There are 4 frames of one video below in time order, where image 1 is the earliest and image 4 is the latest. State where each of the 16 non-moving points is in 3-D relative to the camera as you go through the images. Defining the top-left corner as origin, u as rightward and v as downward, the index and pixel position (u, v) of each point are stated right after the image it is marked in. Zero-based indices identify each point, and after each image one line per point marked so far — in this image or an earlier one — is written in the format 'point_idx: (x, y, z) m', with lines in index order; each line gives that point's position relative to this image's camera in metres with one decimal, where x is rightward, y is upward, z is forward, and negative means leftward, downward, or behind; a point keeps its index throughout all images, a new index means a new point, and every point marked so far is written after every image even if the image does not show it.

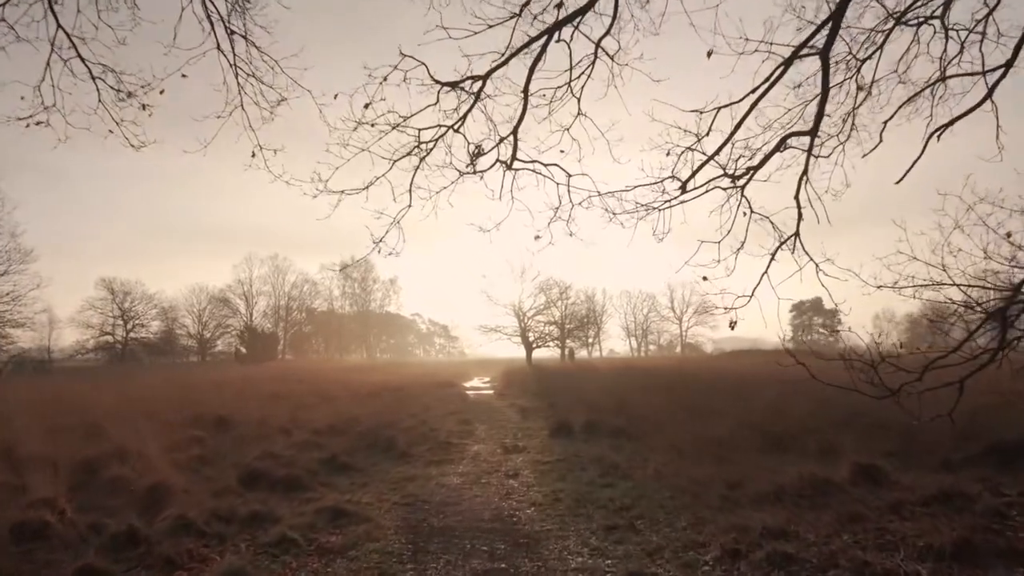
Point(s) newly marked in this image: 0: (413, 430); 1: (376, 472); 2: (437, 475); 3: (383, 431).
0: (-2.8, -4.0, +17.4) m
1: (-2.7, -3.6, +12.1) m
2: (-1.5, -3.7, +12.2) m
3: (-3.4, -3.7, +16.2) m
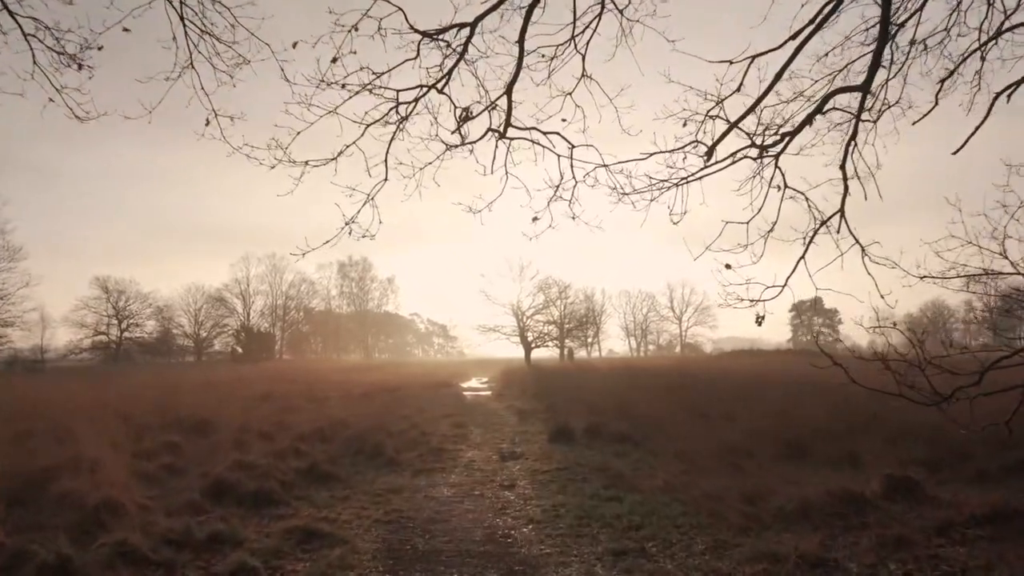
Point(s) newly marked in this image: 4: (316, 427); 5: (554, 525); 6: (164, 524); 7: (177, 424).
0: (-2.9, -3.9, +16.4) m
1: (-2.7, -3.5, +11.1) m
2: (-1.6, -3.6, +11.2) m
3: (-3.5, -3.6, +15.2) m
4: (-5.3, -3.8, +16.7) m
5: (+0.6, -3.3, +8.6) m
6: (-4.2, -2.8, +7.5) m
7: (-9.3, -3.8, +17.1) m
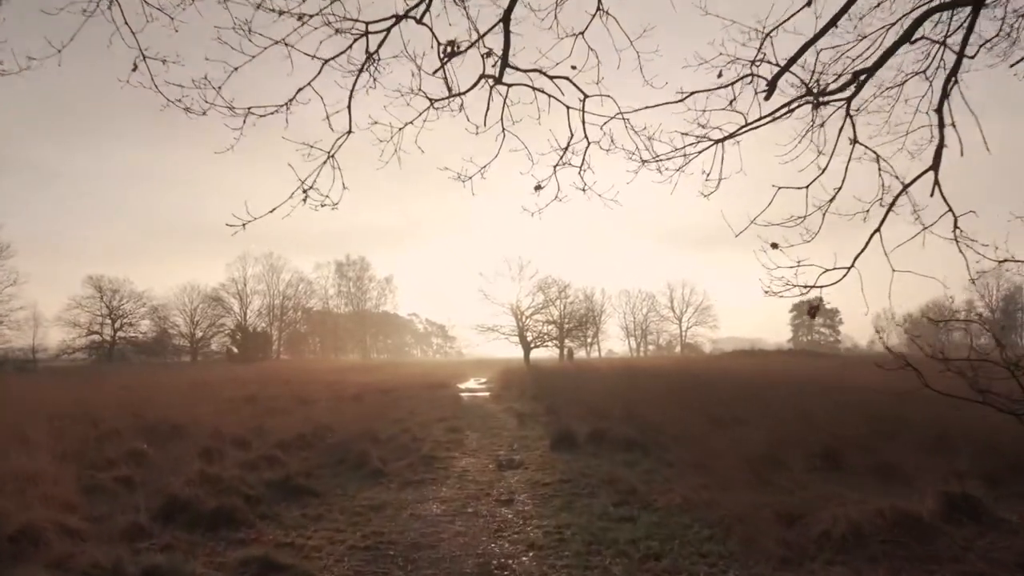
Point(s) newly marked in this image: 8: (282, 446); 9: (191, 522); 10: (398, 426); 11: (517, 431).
0: (-2.9, -3.7, +15.1) m
1: (-2.8, -3.4, +9.9) m
2: (-1.6, -3.4, +9.9) m
3: (-3.5, -3.5, +13.9) m
4: (-5.3, -3.6, +15.4) m
5: (+0.5, -3.1, +7.3) m
6: (-4.2, -2.7, +6.2) m
7: (-9.3, -3.6, +15.9) m
8: (-5.3, -3.6, +14.3) m
9: (-4.2, -3.0, +8.0) m
10: (-3.3, -4.0, +17.8) m
11: (+0.2, -4.2, +18.3) m
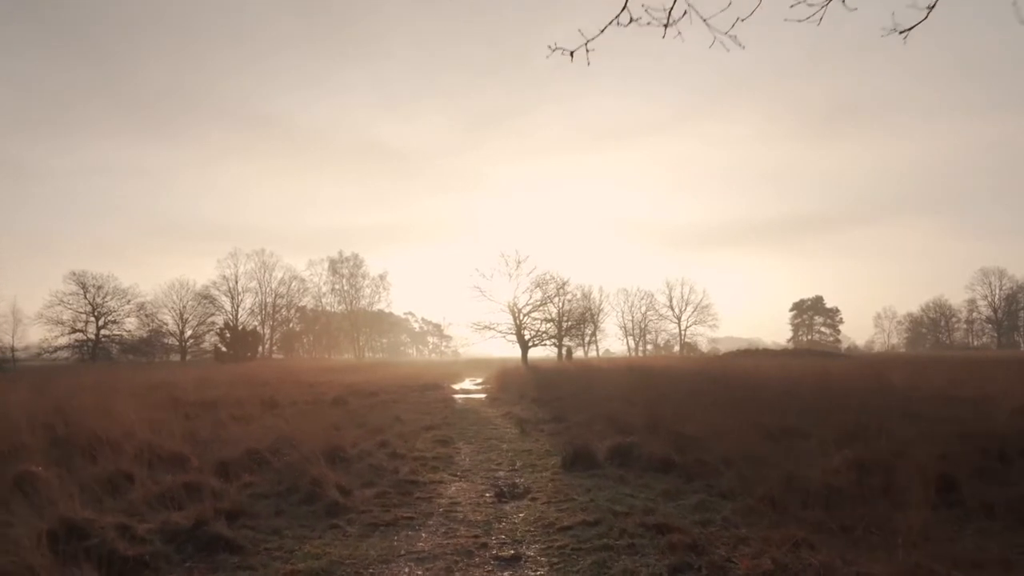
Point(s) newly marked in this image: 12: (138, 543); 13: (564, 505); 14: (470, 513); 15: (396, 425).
0: (-2.9, -3.3, +12.1) m
1: (-2.7, -3.0, +6.8) m
2: (-1.5, -3.0, +6.9) m
3: (-3.4, -3.1, +10.9) m
4: (-5.3, -3.2, +12.3) m
5: (+0.6, -2.7, +4.3) m
6: (-4.1, -2.3, +3.1) m
7: (-9.3, -3.2, +12.8) m
8: (-5.3, -3.2, +11.2) m
9: (-4.1, -2.6, +5.0) m
10: (-3.3, -3.6, +14.8) m
11: (+0.2, -3.8, +15.3) m
12: (-4.0, -2.7, +6.6) m
13: (+0.8, -3.2, +9.1) m
14: (-0.6, -3.3, +8.9) m
15: (-3.4, -3.9, +17.7) m
